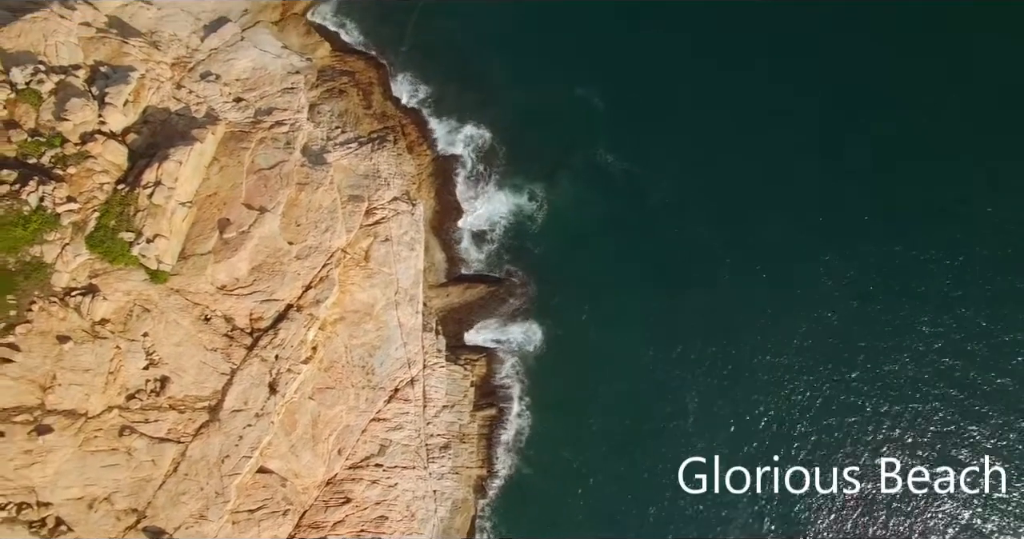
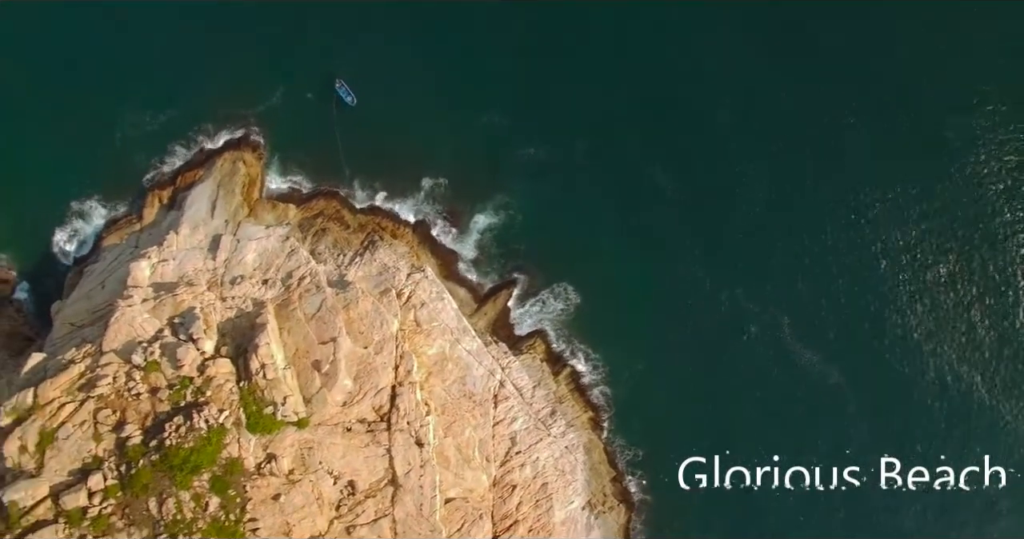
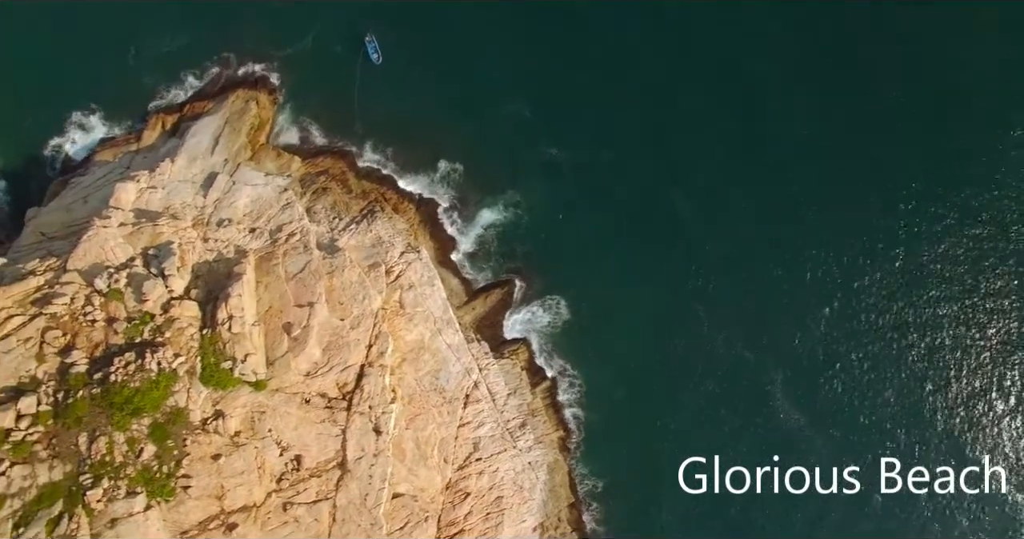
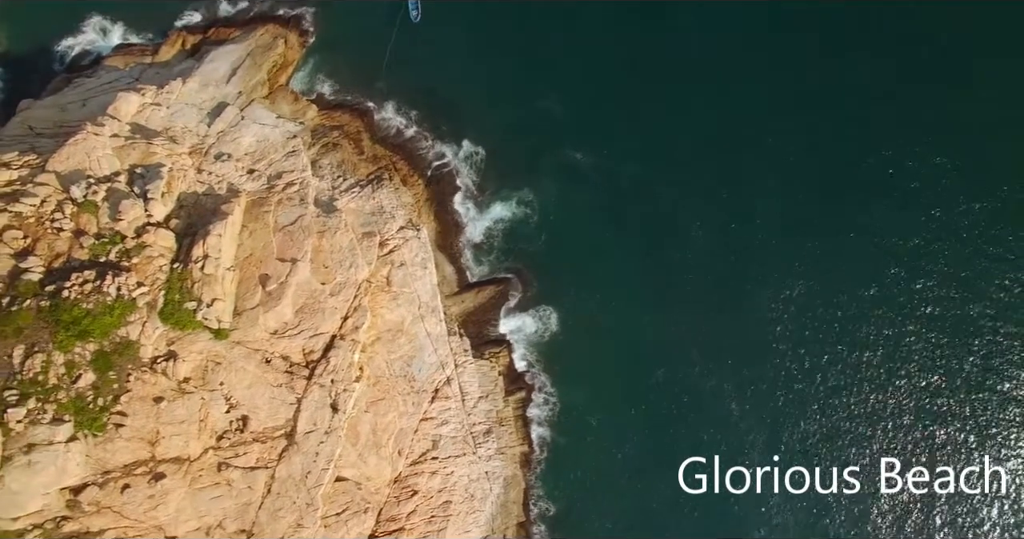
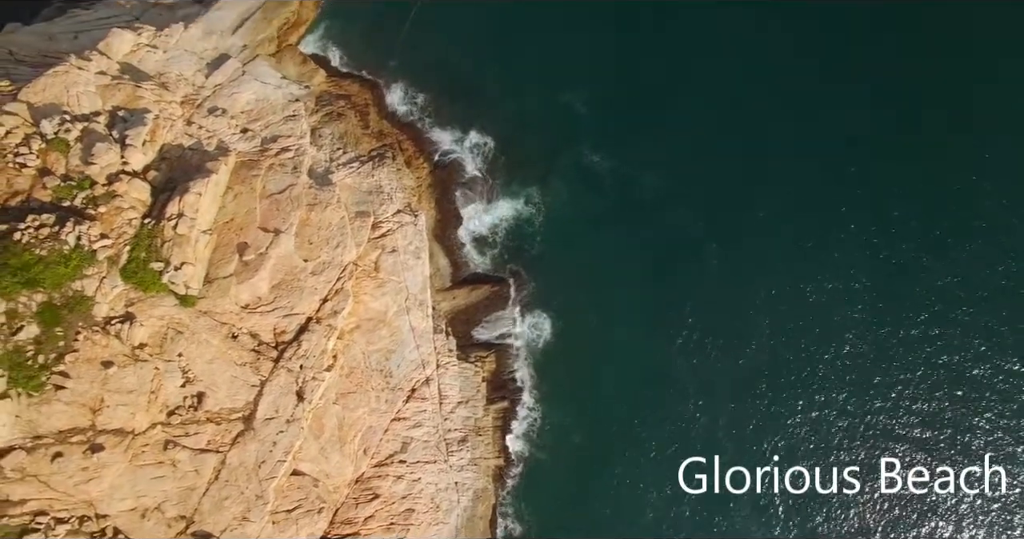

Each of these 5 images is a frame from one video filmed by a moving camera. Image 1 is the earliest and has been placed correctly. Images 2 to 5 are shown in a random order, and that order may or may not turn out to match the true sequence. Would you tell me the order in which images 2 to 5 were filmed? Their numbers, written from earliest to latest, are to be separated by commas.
5, 4, 3, 2
